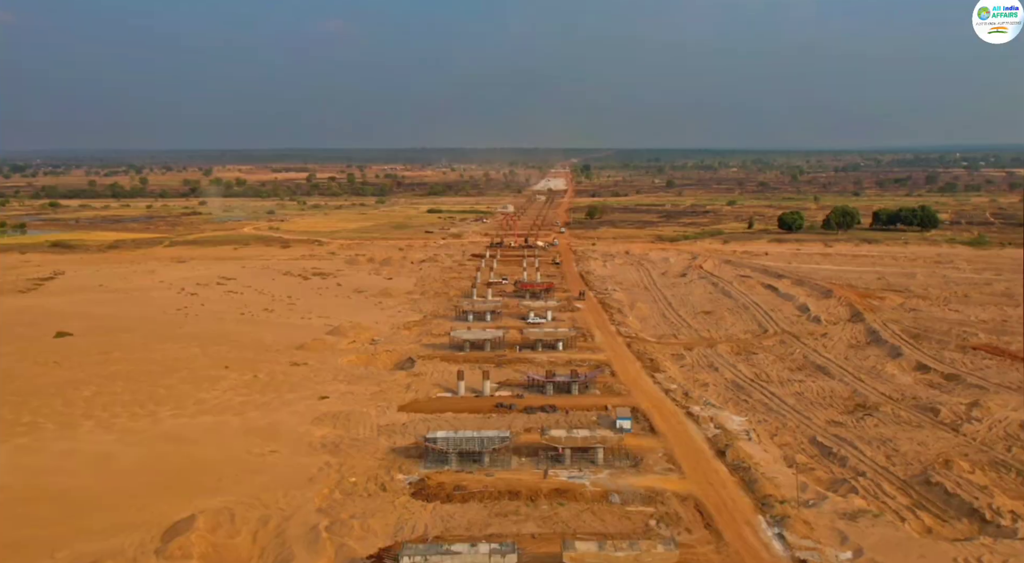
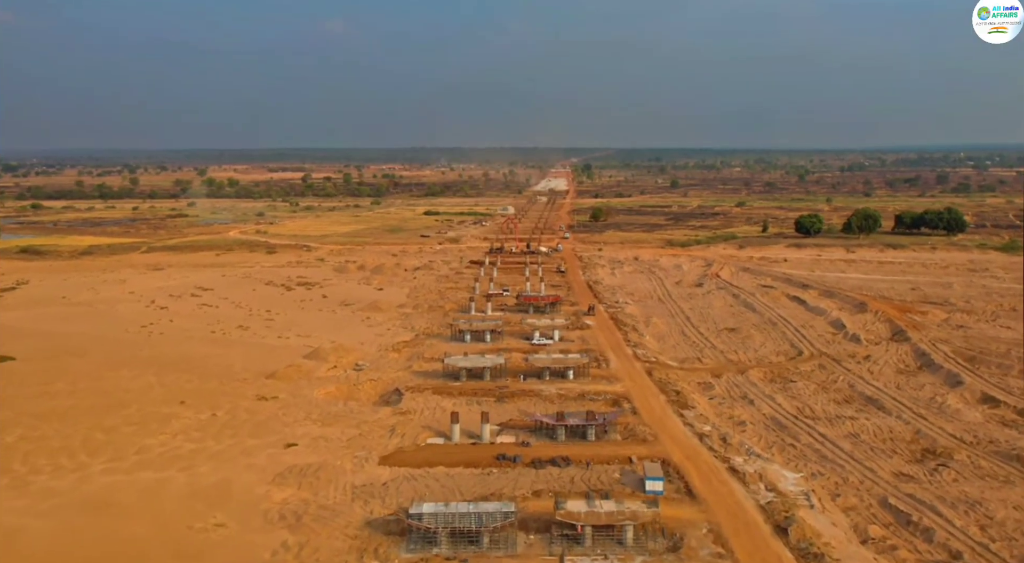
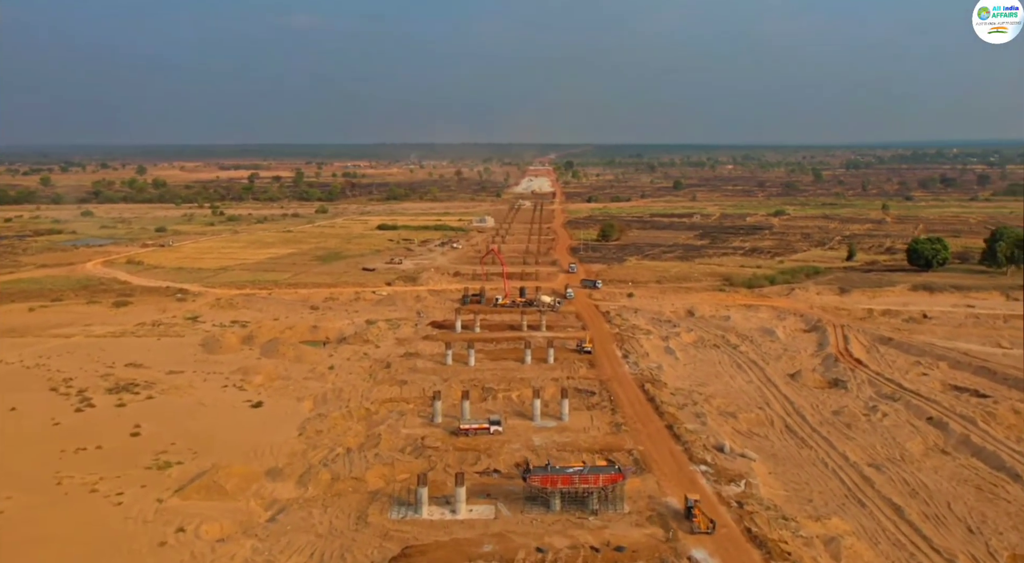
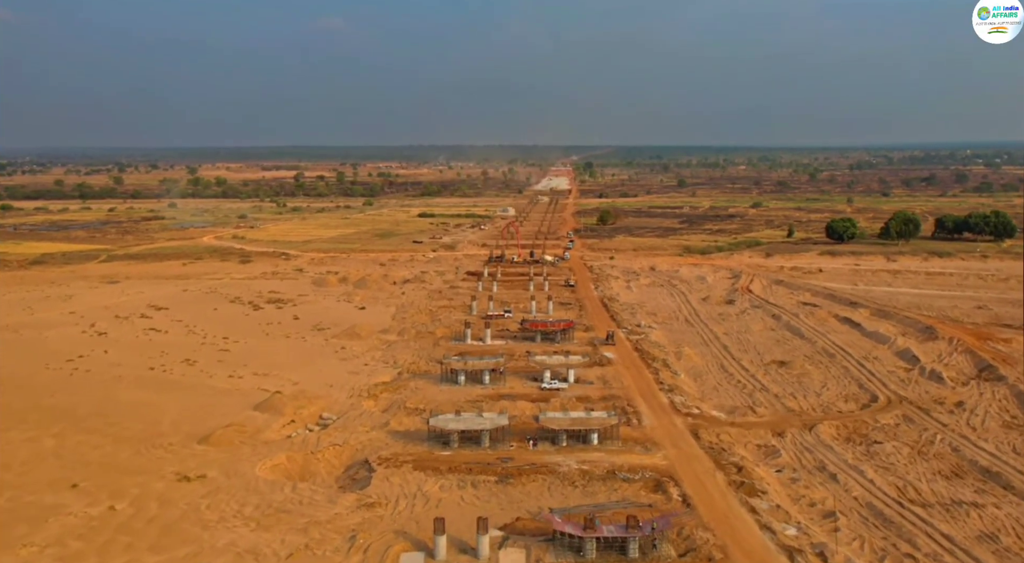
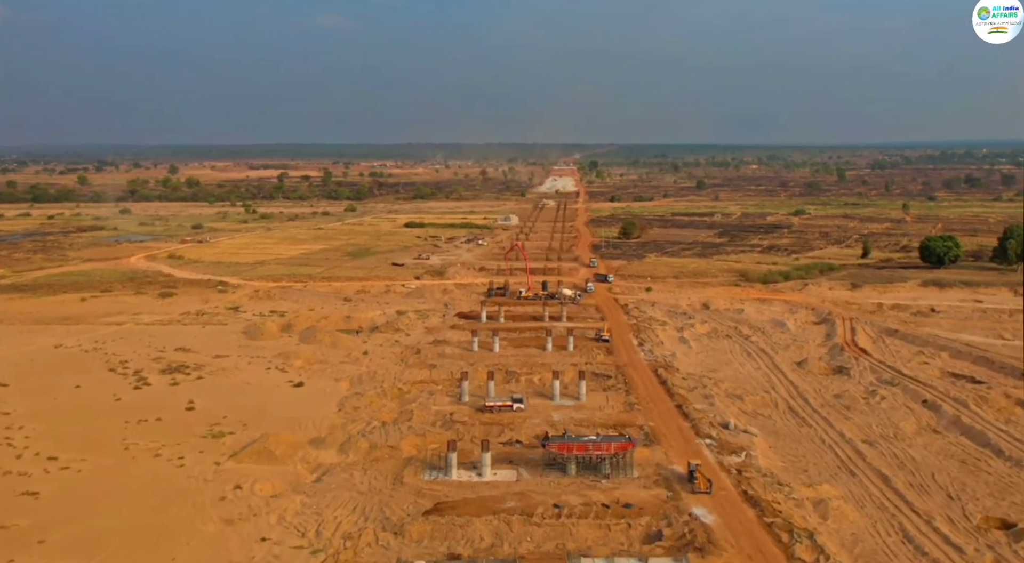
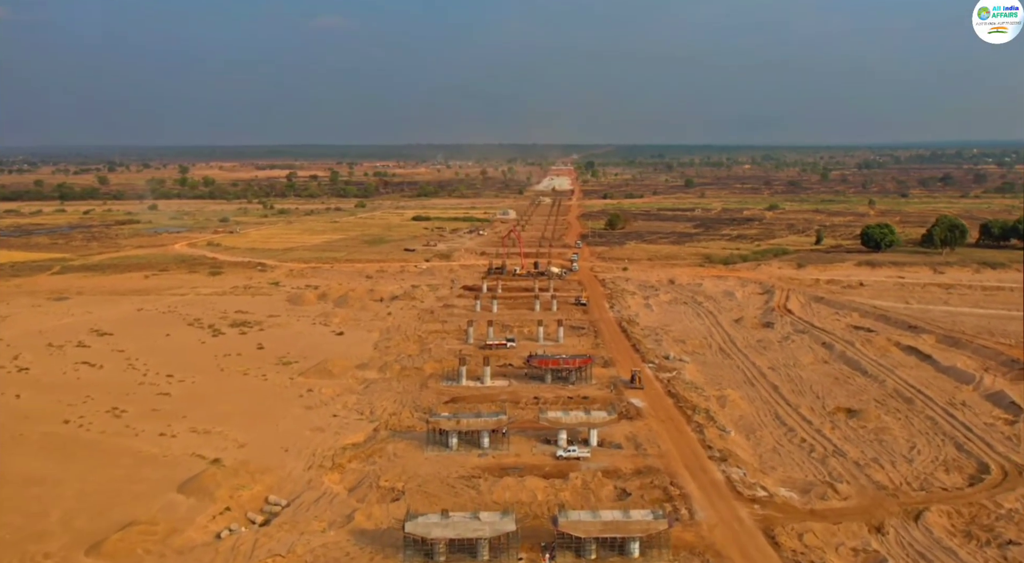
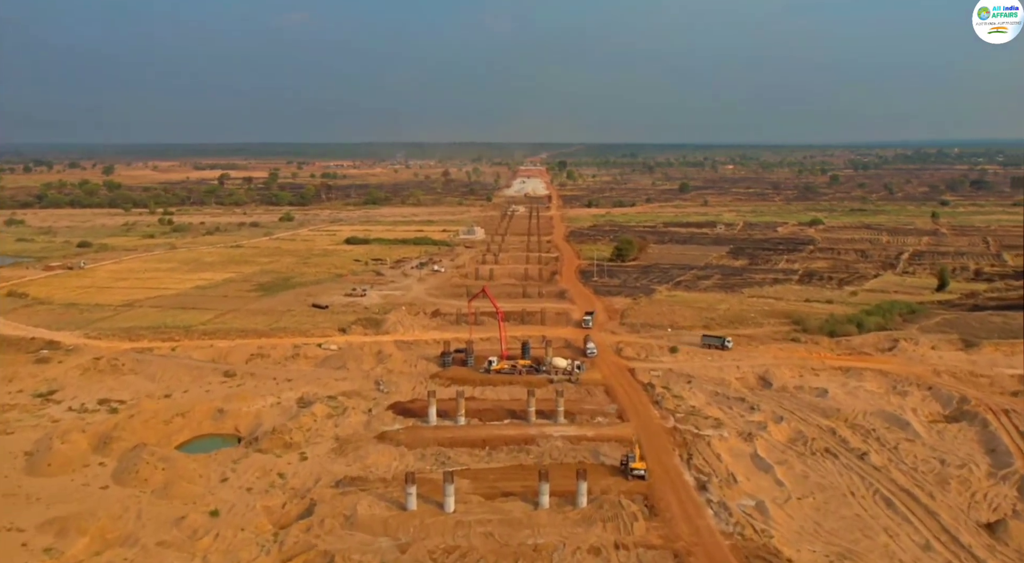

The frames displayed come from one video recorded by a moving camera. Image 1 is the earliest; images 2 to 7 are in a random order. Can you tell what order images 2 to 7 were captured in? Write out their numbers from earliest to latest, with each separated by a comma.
2, 4, 6, 5, 3, 7
